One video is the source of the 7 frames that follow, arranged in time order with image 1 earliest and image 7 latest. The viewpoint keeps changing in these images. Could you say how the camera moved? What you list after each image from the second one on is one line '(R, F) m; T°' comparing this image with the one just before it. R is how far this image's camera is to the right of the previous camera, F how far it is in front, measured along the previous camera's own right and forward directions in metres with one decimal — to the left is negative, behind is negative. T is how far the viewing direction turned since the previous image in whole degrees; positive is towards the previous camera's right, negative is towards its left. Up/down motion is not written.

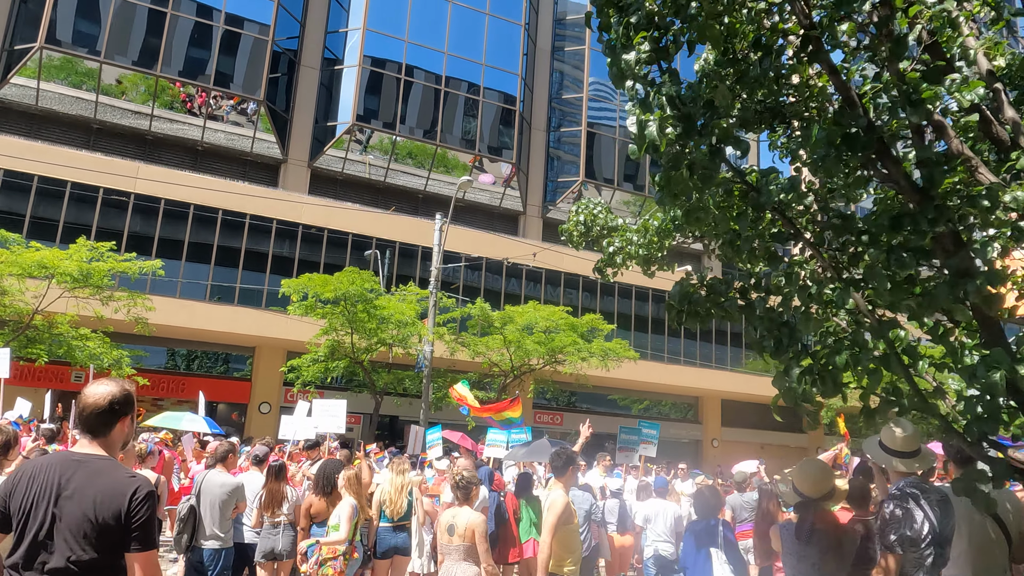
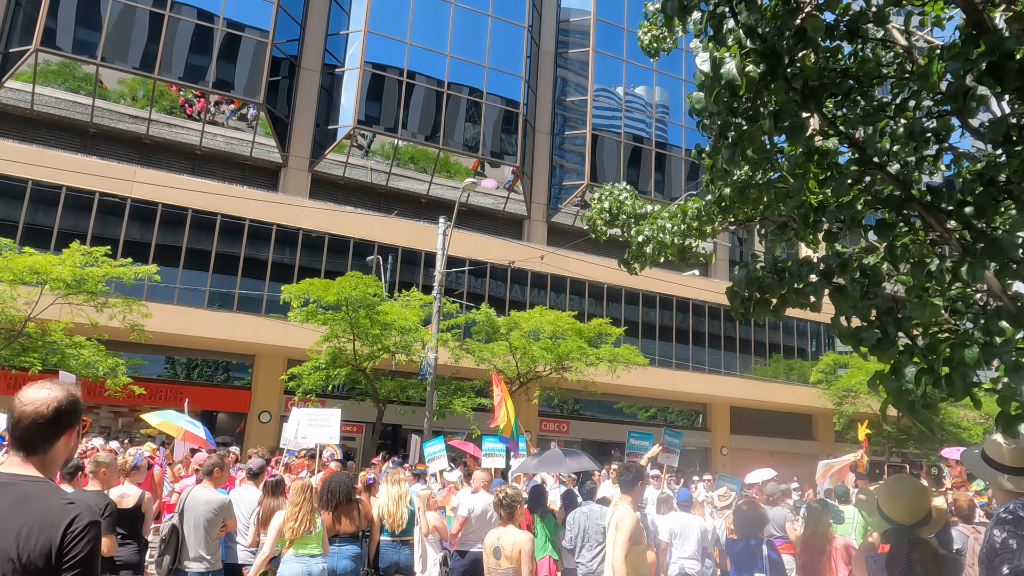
(-0.1, +0.6) m; 0°
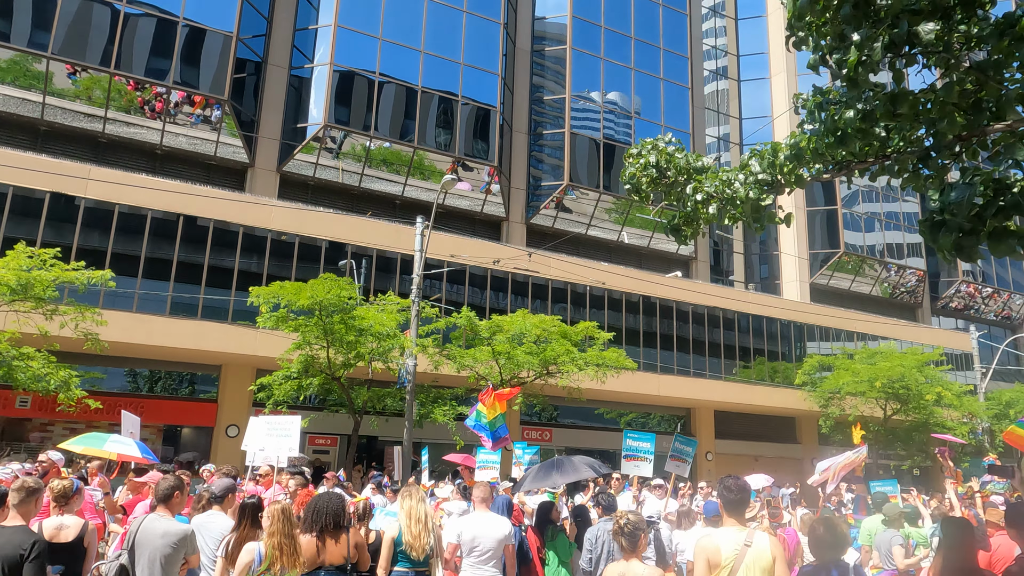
(-0.3, +1.0) m; +2°
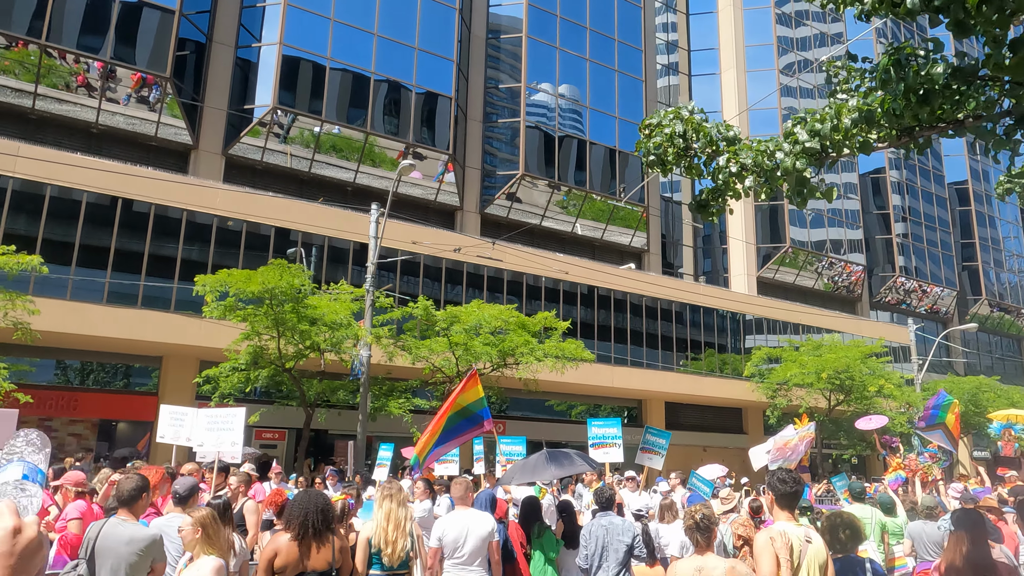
(-0.4, +0.4) m; +4°
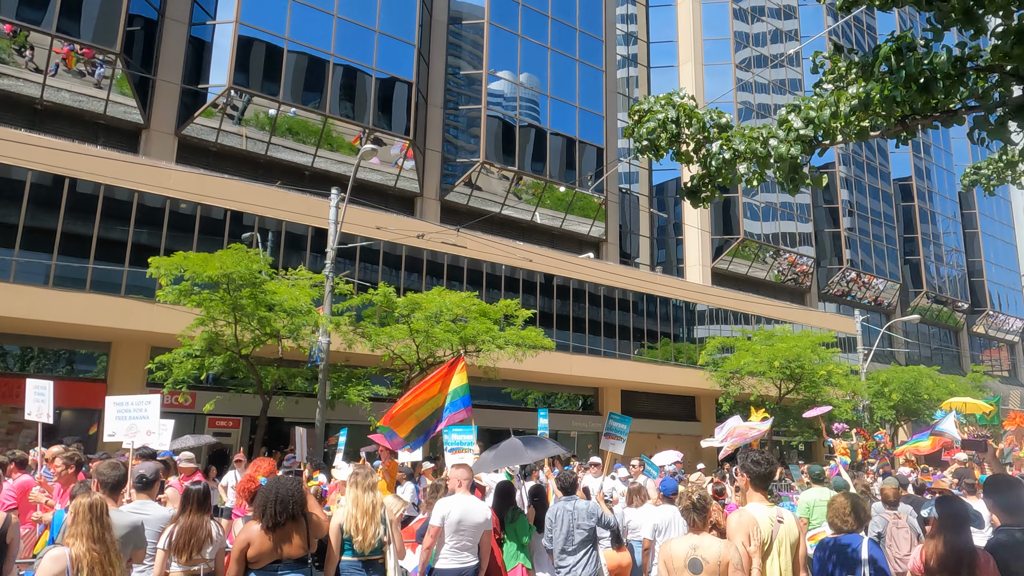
(-0.2, 0.0) m; +4°
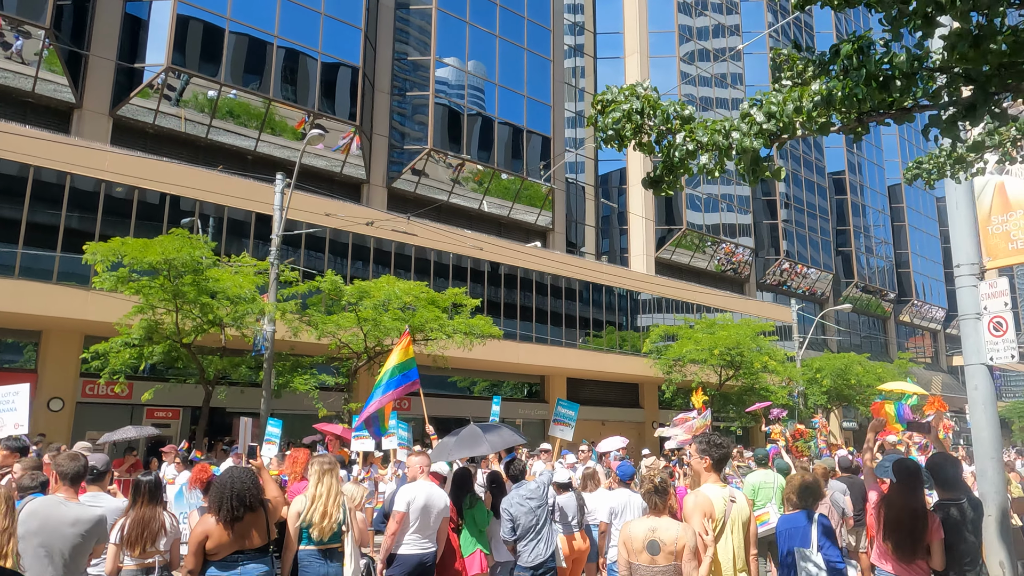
(-0.1, 0.0) m; +4°
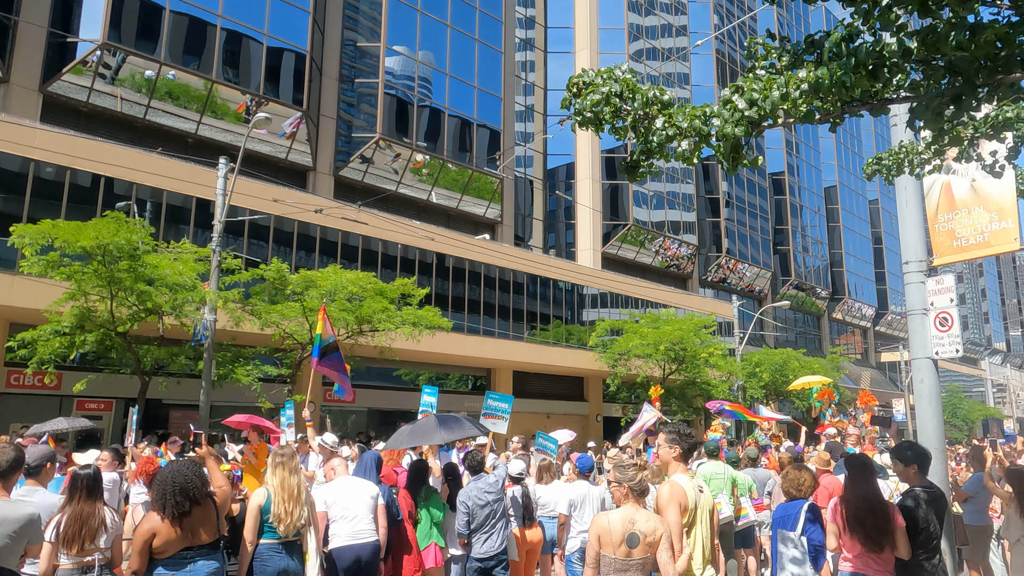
(-0.2, +0.1) m; +4°
